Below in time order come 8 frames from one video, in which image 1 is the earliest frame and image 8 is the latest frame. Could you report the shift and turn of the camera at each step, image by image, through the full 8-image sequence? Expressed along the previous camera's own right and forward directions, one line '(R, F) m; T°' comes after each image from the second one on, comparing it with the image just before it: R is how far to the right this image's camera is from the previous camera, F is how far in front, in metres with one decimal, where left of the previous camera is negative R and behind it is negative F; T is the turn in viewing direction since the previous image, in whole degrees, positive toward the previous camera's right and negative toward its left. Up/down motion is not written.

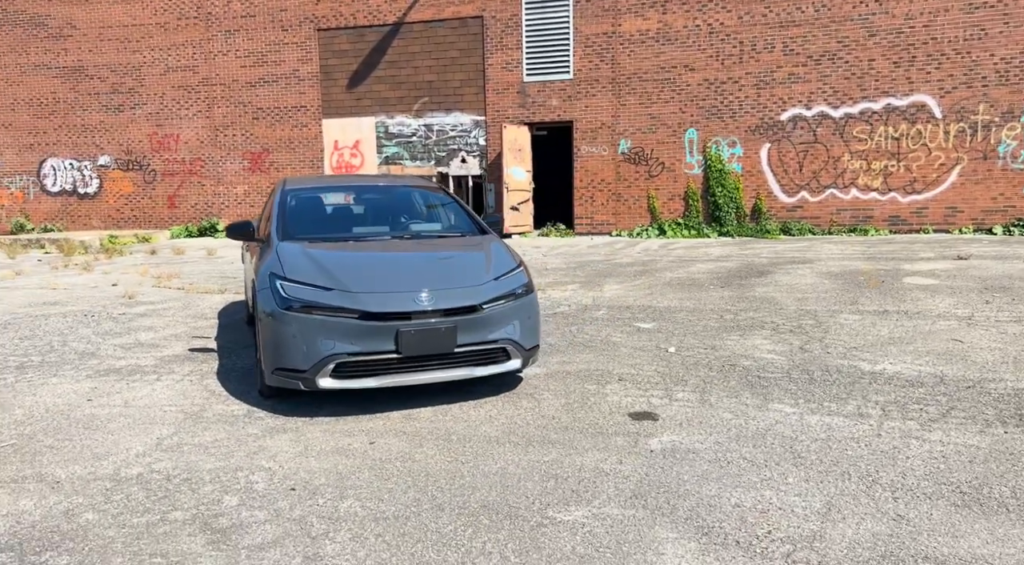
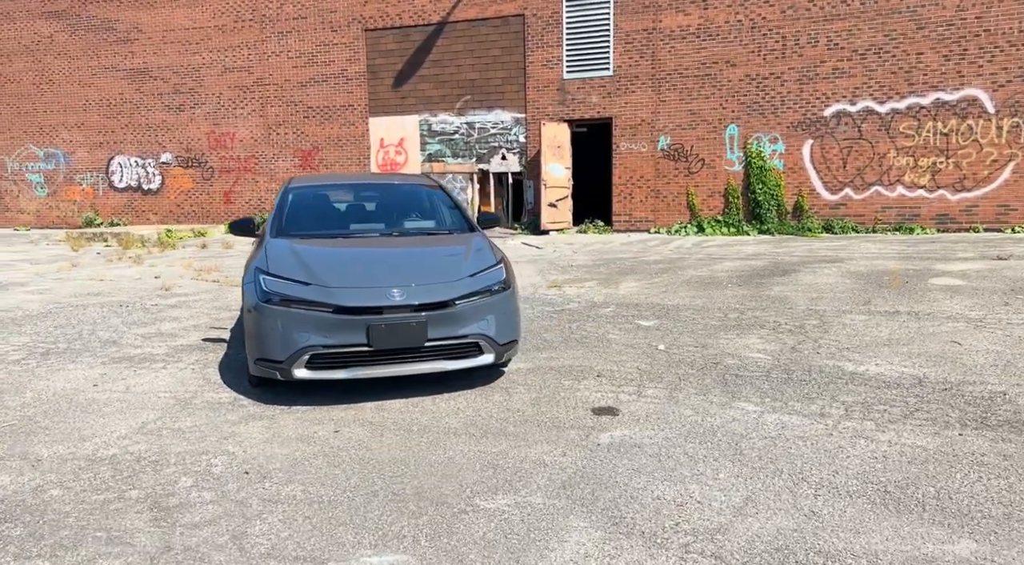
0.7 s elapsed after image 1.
(+0.6, -0.1) m; -5°
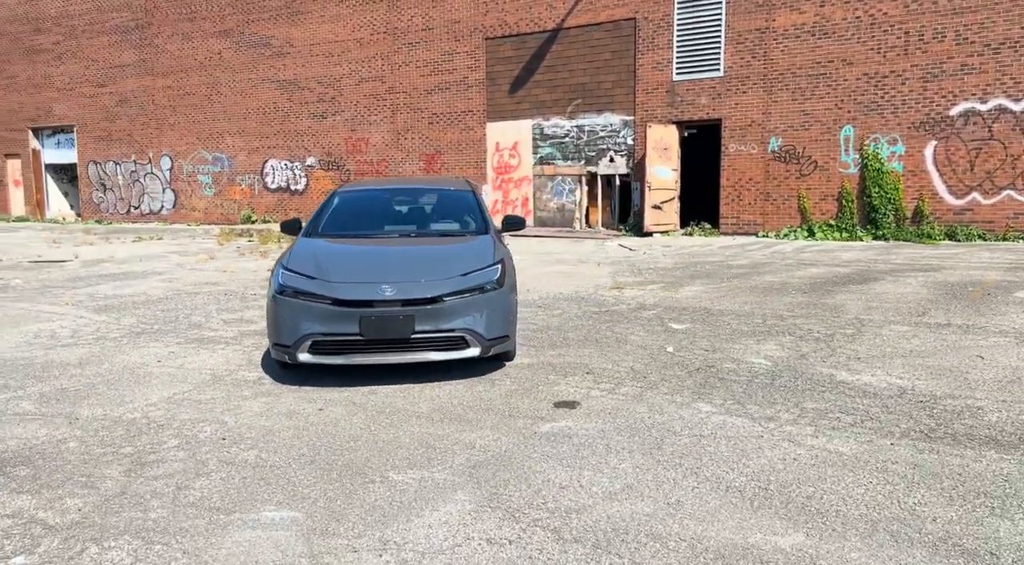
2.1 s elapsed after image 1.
(+1.2, -0.3) m; -11°
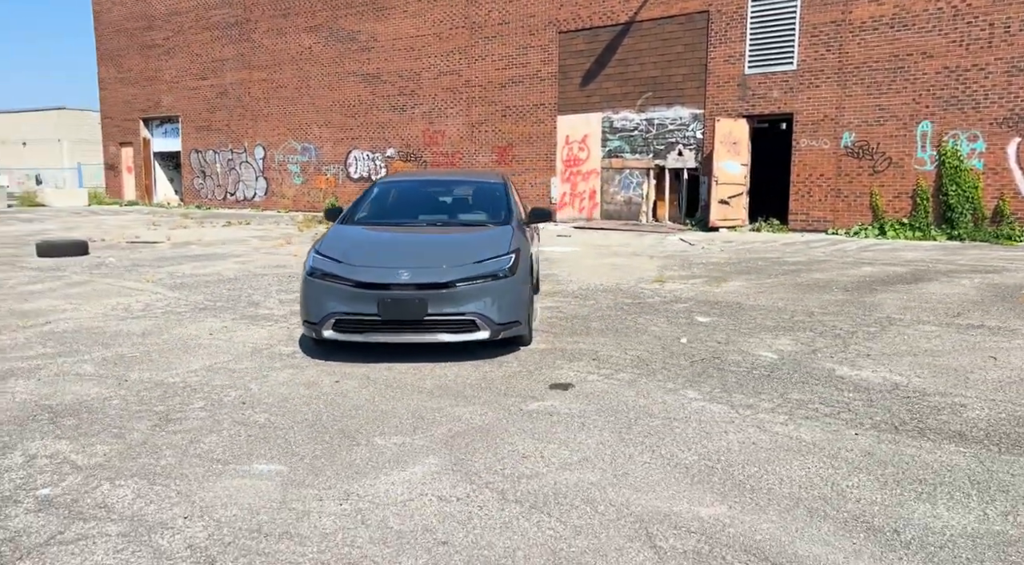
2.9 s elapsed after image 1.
(+0.6, -0.3) m; -7°
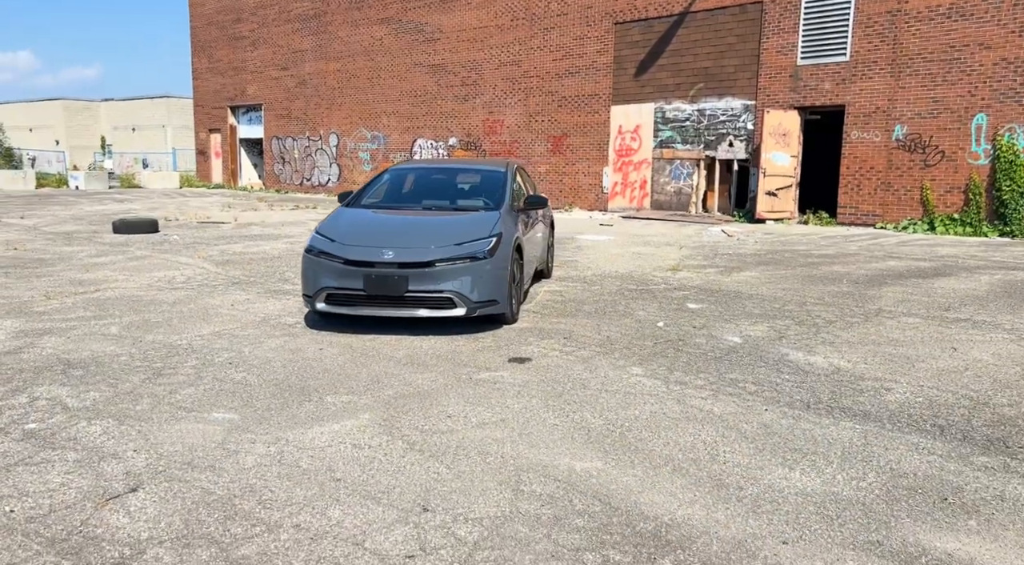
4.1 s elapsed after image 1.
(+0.9, -0.4) m; -6°
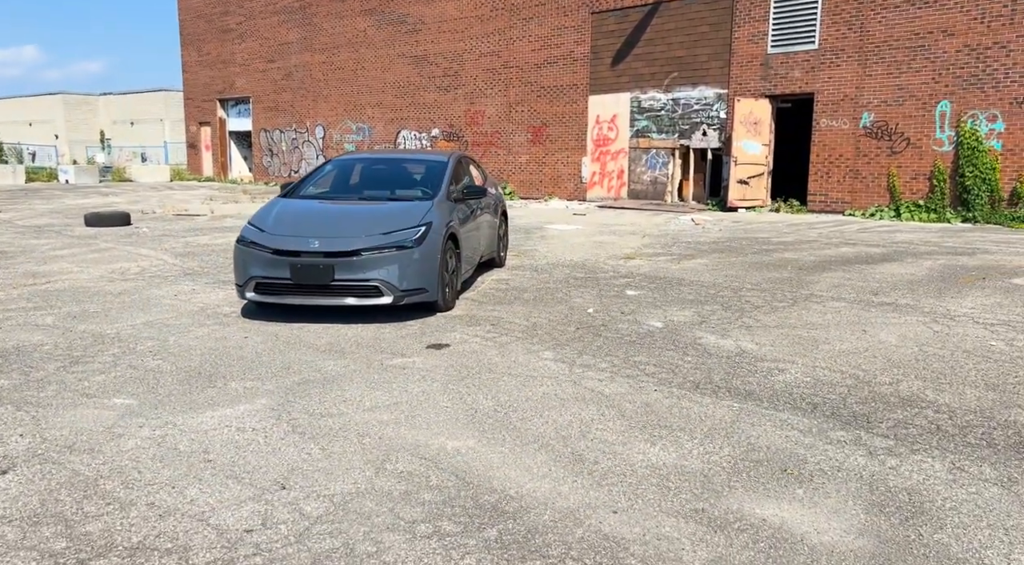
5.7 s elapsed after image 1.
(+0.7, -0.1) m; 0°
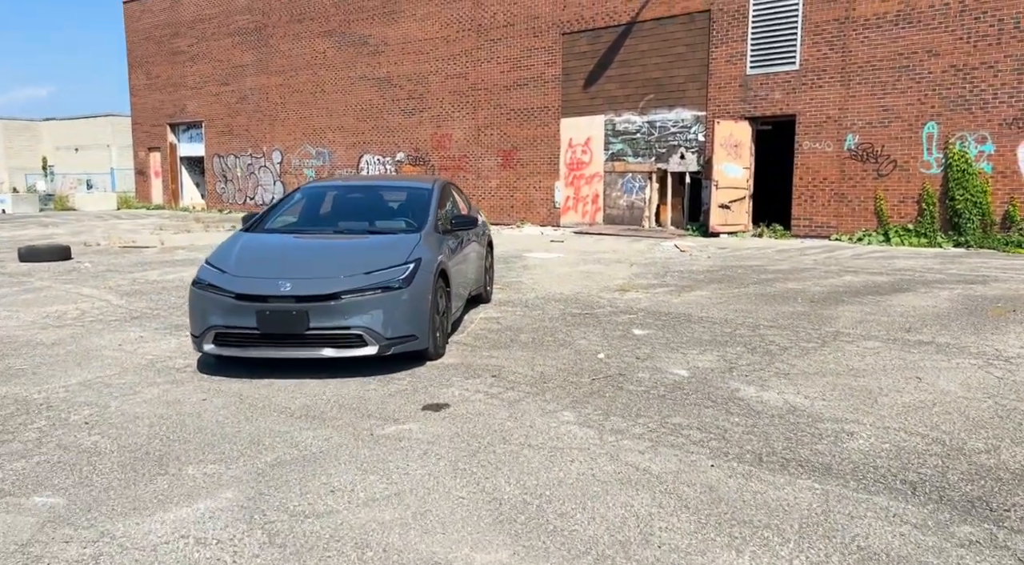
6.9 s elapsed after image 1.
(-0.3, +0.8) m; +3°
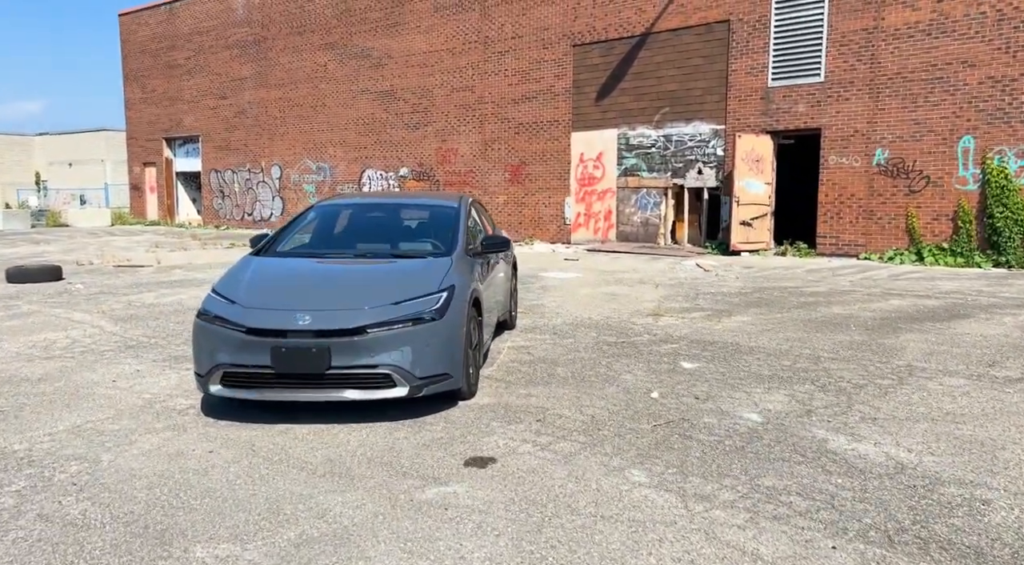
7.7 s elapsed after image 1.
(-0.3, +0.7) m; 0°
